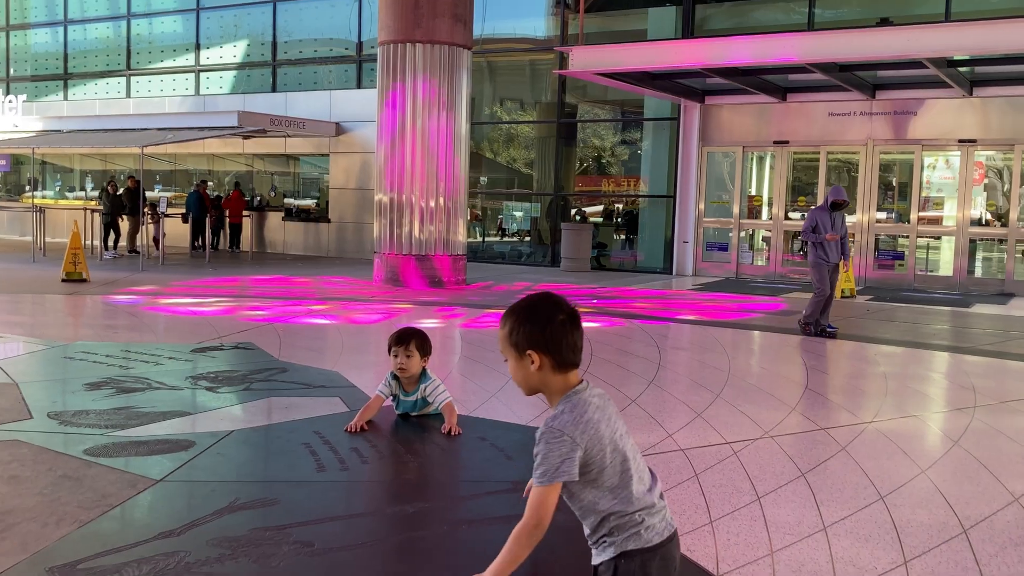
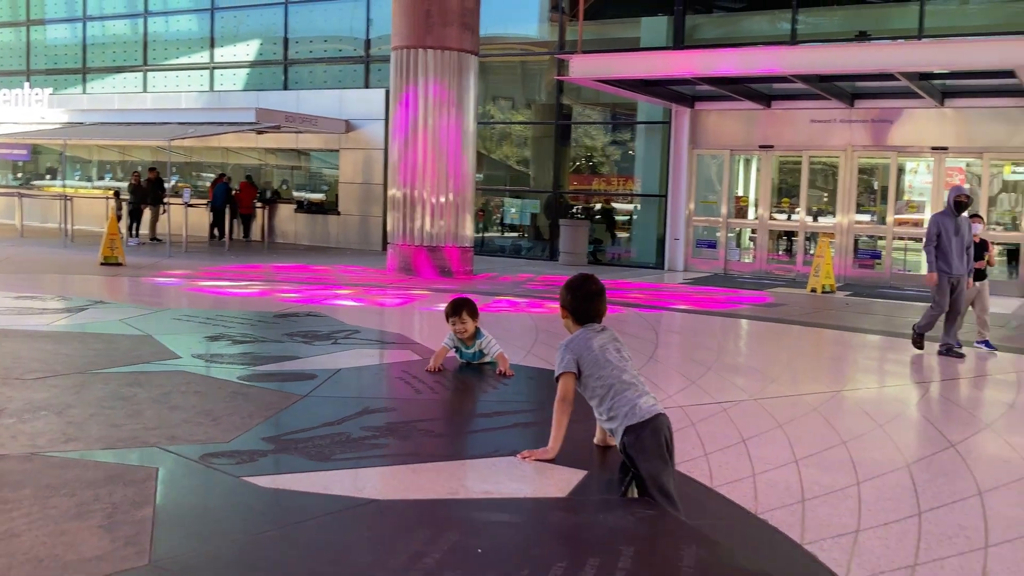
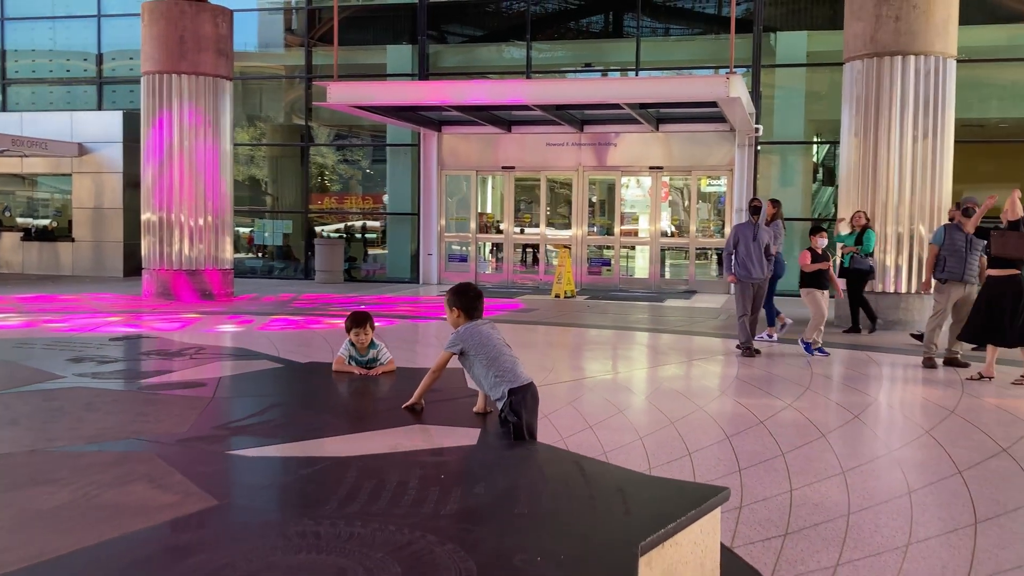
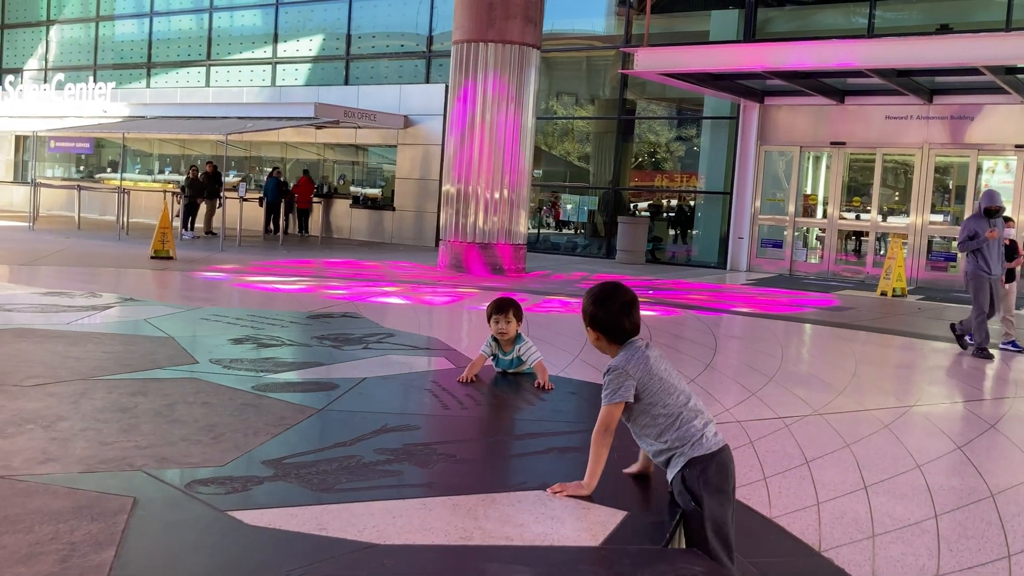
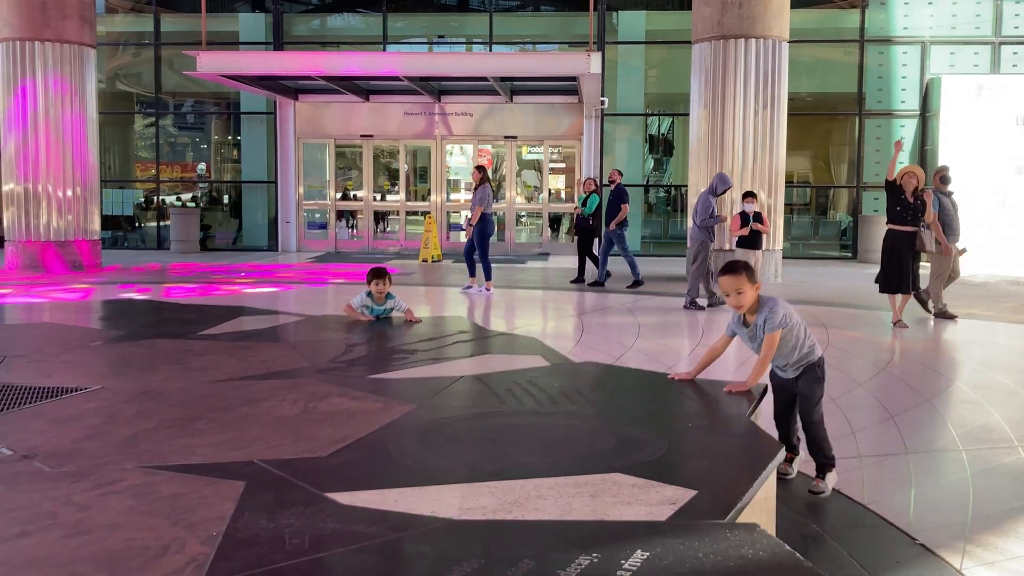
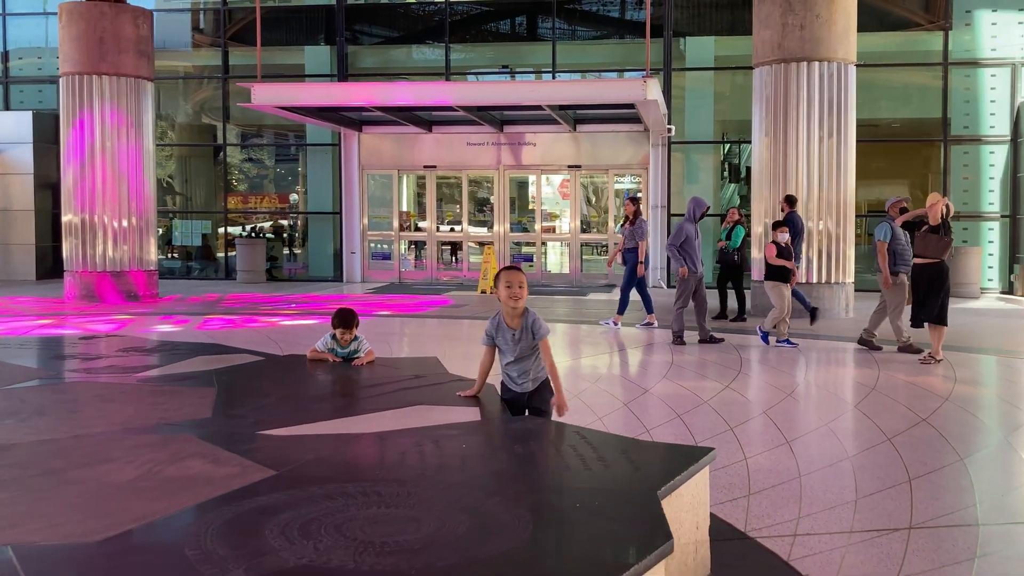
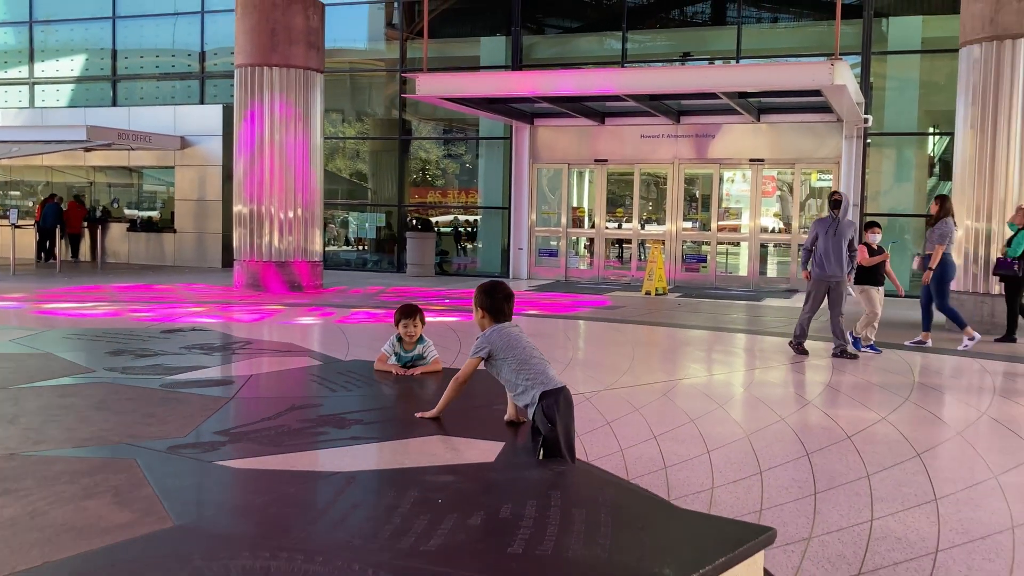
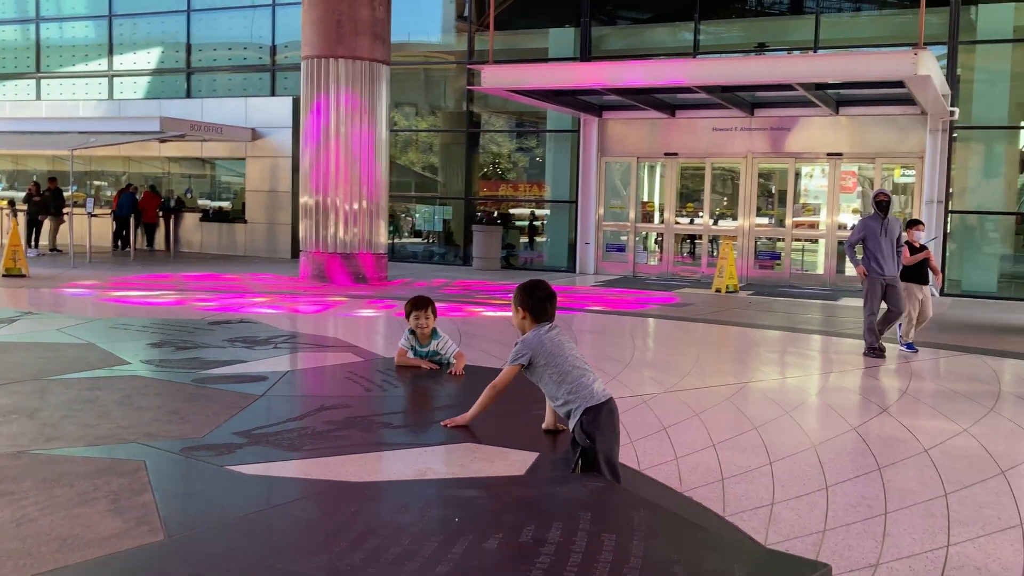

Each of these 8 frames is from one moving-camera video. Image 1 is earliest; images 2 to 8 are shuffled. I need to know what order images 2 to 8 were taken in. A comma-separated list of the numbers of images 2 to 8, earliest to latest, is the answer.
4, 2, 8, 7, 3, 6, 5
